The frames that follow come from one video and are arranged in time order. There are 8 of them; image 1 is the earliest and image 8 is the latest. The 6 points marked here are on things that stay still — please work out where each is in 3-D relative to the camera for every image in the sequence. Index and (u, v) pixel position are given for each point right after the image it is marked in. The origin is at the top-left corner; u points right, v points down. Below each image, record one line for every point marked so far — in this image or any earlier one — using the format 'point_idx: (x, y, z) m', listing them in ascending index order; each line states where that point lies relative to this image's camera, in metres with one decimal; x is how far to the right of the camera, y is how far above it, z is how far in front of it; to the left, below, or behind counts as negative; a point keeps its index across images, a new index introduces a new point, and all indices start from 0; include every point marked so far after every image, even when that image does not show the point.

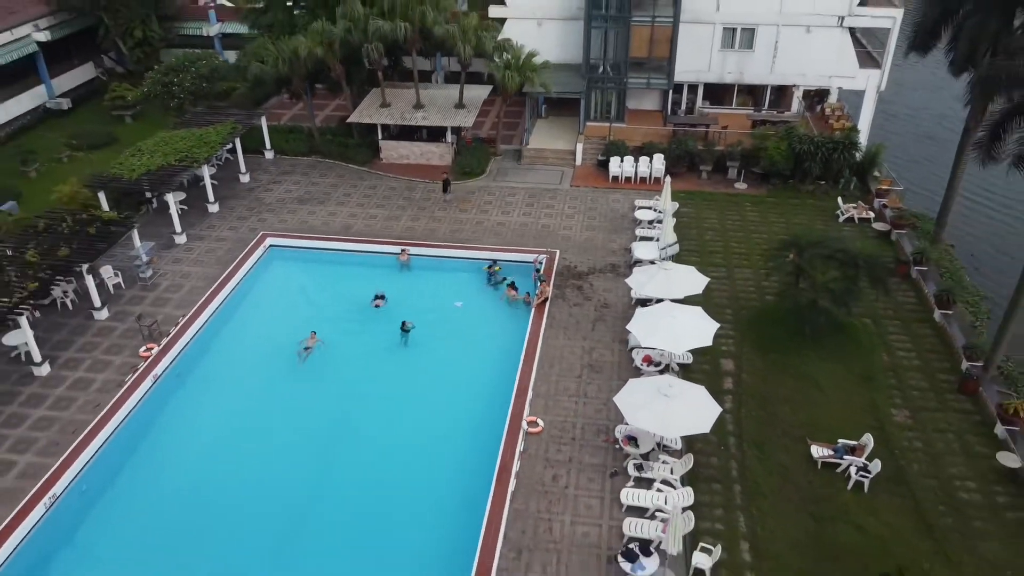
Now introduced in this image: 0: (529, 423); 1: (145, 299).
0: (+0.3, -2.3, +14.7) m
1: (-7.7, -0.2, +18.7) m
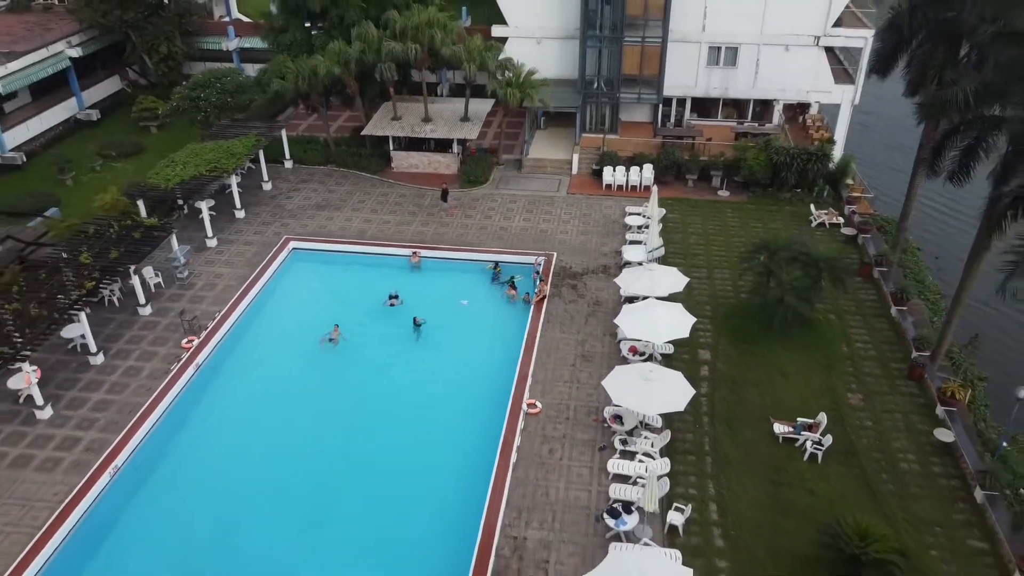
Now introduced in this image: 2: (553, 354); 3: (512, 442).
0: (+0.3, -2.2, +16.8) m
1: (-7.7, -0.2, +20.7) m
2: (+0.8, -1.4, +18.5) m
3: (0.0, -2.8, +15.8) m
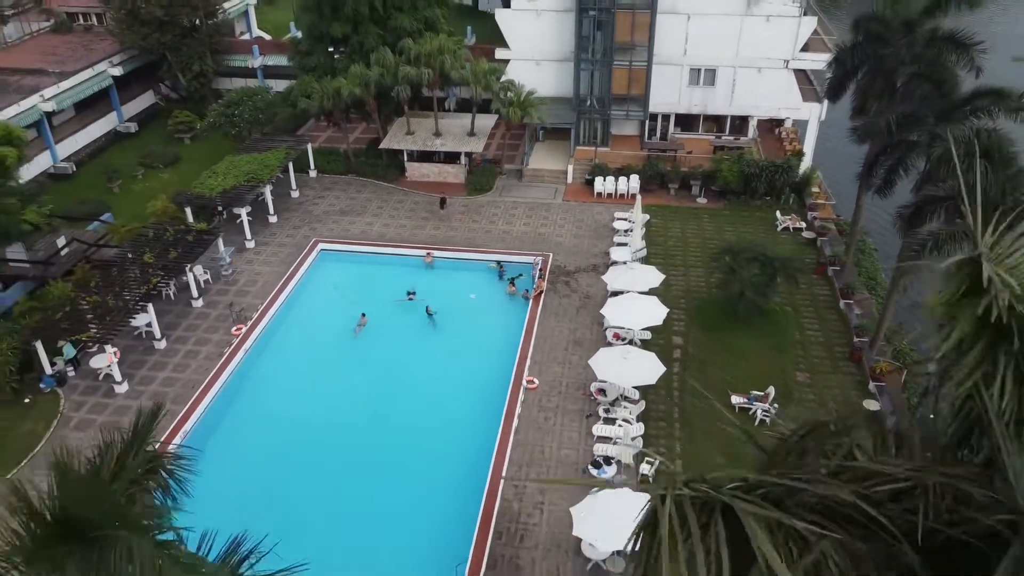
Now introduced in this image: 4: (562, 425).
0: (+0.4, -2.1, +20.0) m
1: (-7.7, -0.1, +23.9) m
2: (+0.9, -1.3, +21.7) m
3: (+0.1, -2.7, +19.0) m
4: (+1.0, -2.9, +18.6) m
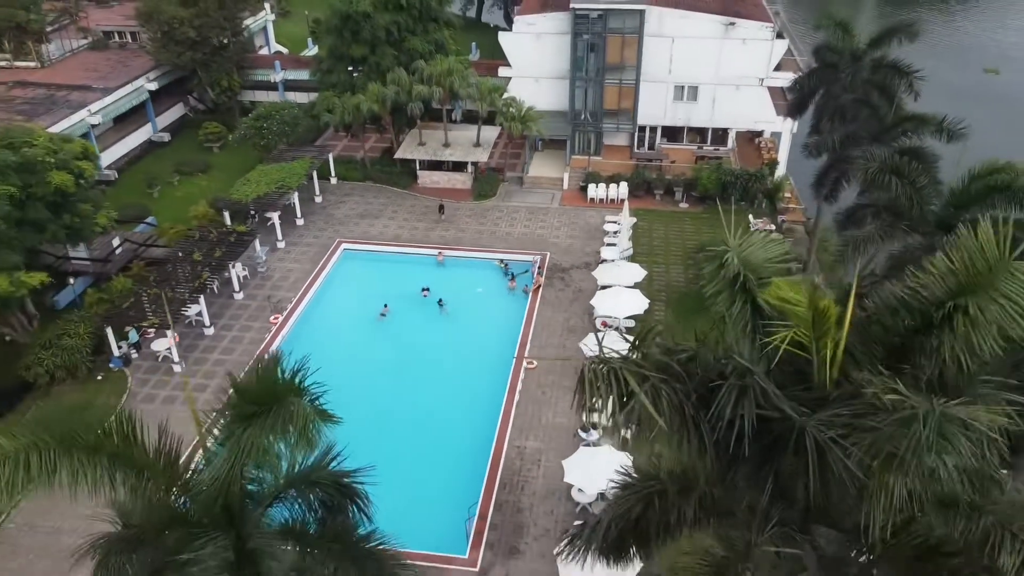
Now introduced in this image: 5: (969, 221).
0: (+0.4, -2.0, +23.3) m
1: (-7.6, +0.1, +27.2) m
2: (+0.9, -1.1, +25.0) m
3: (+0.1, -2.5, +22.3) m
4: (+1.1, -2.7, +21.9) m
5: (+8.6, +1.3, +16.5) m
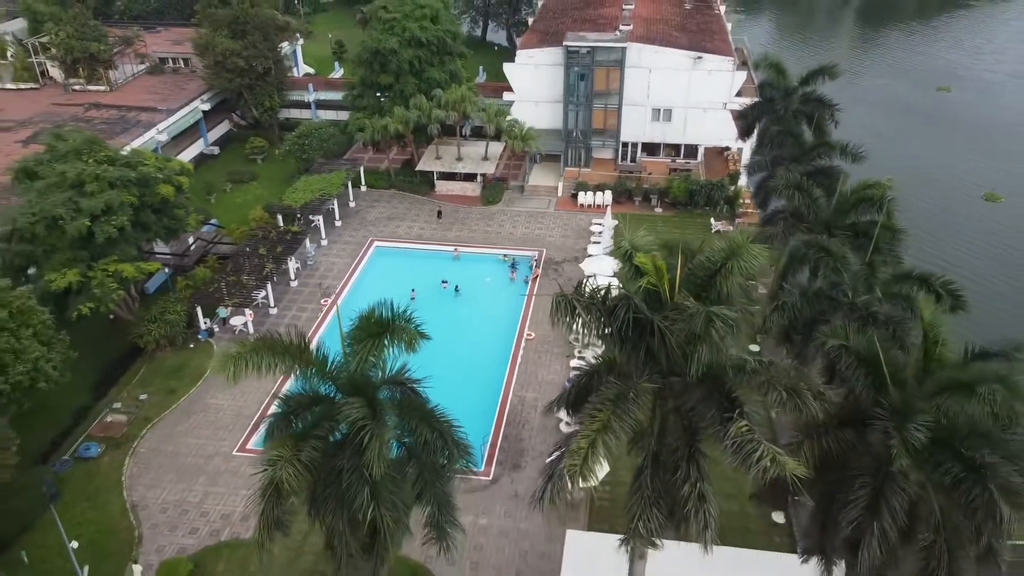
0: (+0.5, -1.6, +29.5) m
1: (-7.5, +0.5, +33.5) m
2: (+1.0, -0.7, +31.2) m
3: (+0.2, -2.1, +28.6) m
4: (+1.2, -2.3, +28.2) m
5: (+8.7, +1.7, +22.8) m
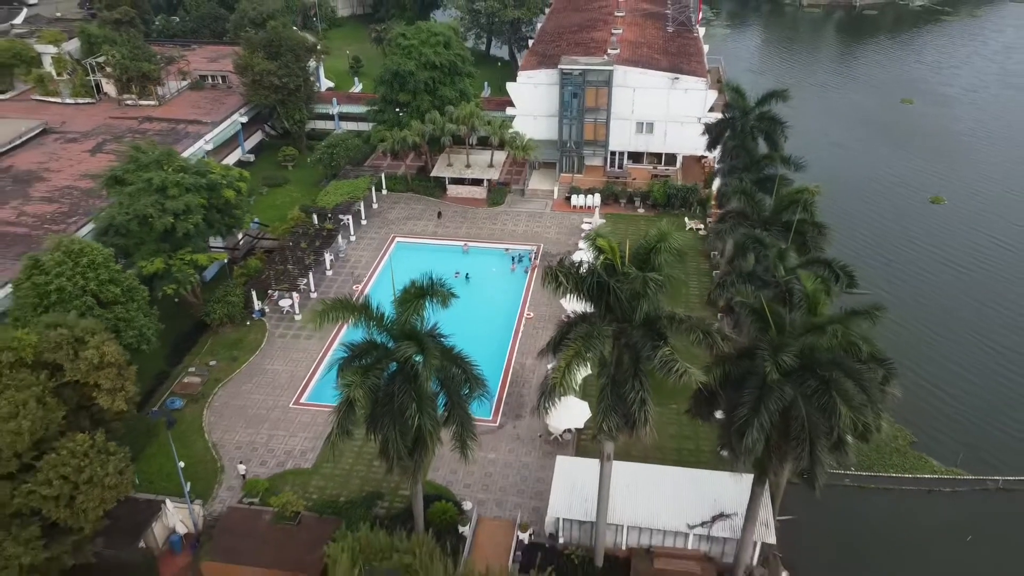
0: (+0.6, -1.1, +35.4) m
1: (-7.4, +1.0, +39.4) m
2: (+1.1, -0.2, +37.1) m
3: (+0.3, -1.6, +34.5) m
4: (+1.3, -1.8, +34.1) m
5: (+8.8, +2.2, +28.7) m
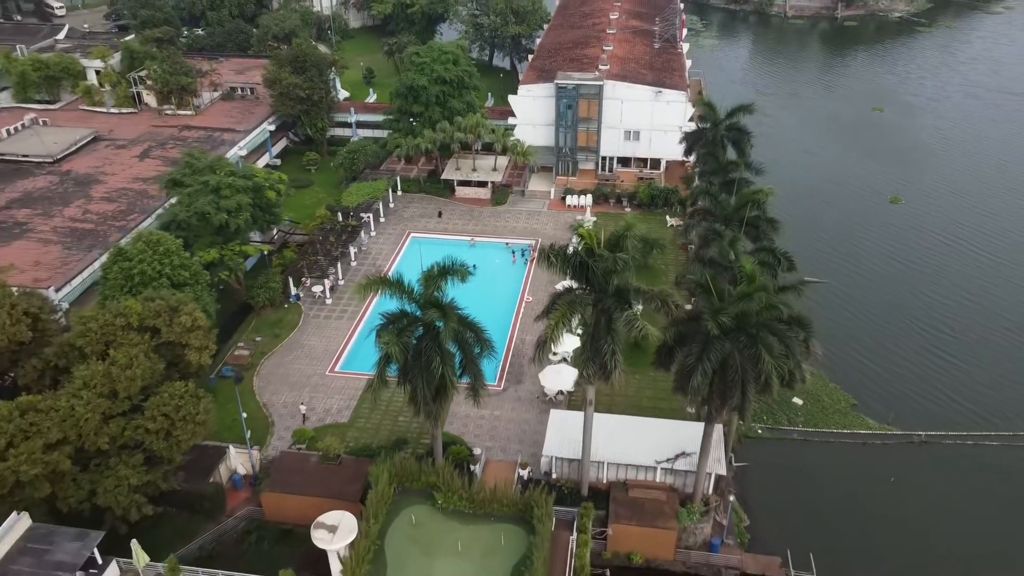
0: (+0.7, -0.5, +41.0) m
1: (-7.3, +1.5, +45.0) m
2: (+1.2, +0.3, +42.7) m
3: (+0.4, -1.0, +40.0) m
4: (+1.4, -1.3, +39.6) m
5: (+8.8, +2.7, +34.3) m
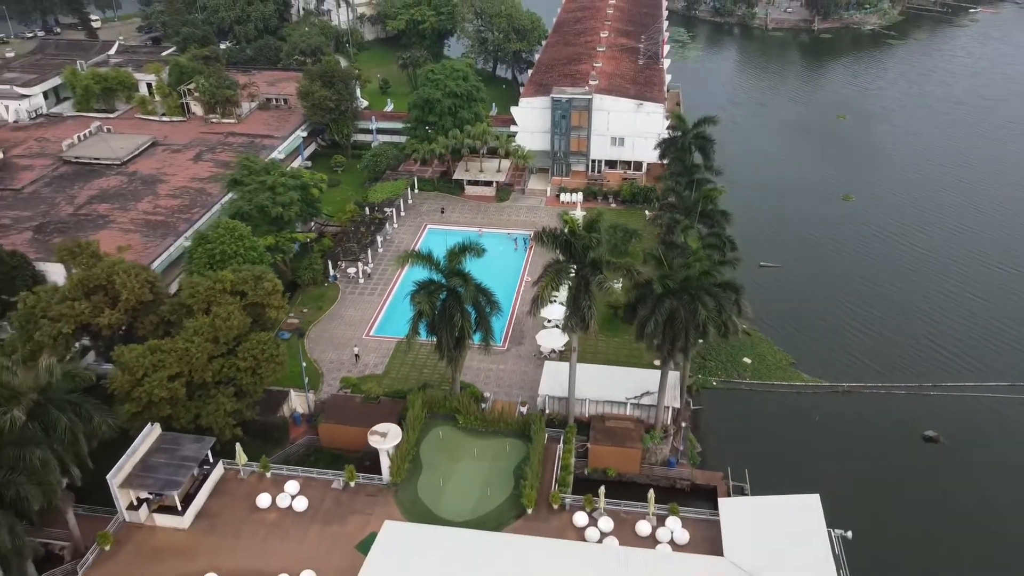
0: (+0.8, +0.5, +49.2) m
1: (-7.2, +2.6, +53.2) m
2: (+1.3, +1.4, +50.9) m
3: (+0.5, 0.0, +48.2) m
4: (+1.5, -0.2, +47.8) m
5: (+8.9, +3.8, +42.5) m
